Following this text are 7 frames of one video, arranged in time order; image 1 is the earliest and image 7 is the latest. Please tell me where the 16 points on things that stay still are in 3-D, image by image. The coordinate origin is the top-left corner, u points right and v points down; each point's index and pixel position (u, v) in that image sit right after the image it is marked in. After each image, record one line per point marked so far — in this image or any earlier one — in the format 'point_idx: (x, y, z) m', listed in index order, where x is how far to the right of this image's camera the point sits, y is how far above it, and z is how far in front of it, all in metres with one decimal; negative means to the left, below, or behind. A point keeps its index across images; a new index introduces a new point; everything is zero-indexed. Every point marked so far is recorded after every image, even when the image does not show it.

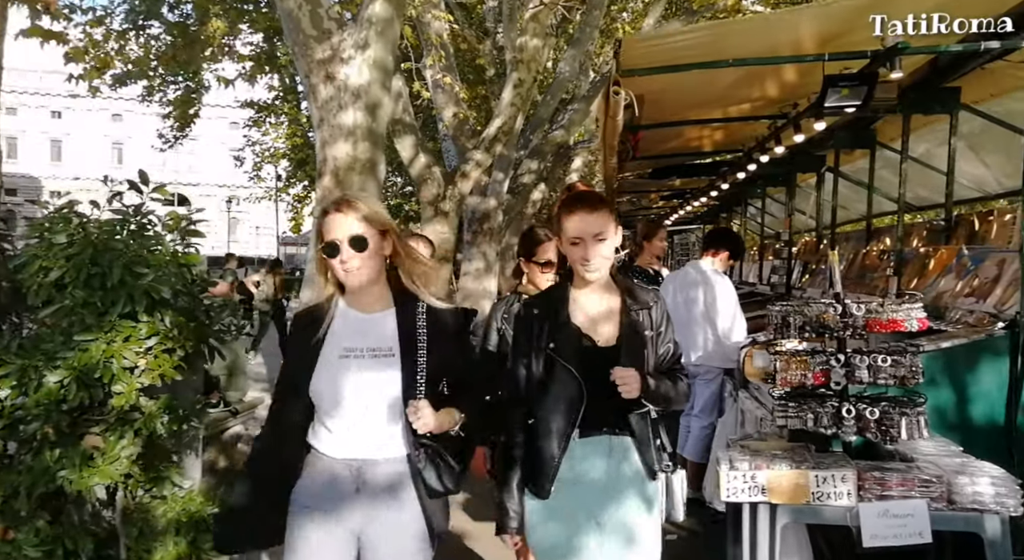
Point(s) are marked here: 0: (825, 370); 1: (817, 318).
0: (+1.3, -0.4, +2.8) m
1: (+1.4, -0.2, +2.9) m
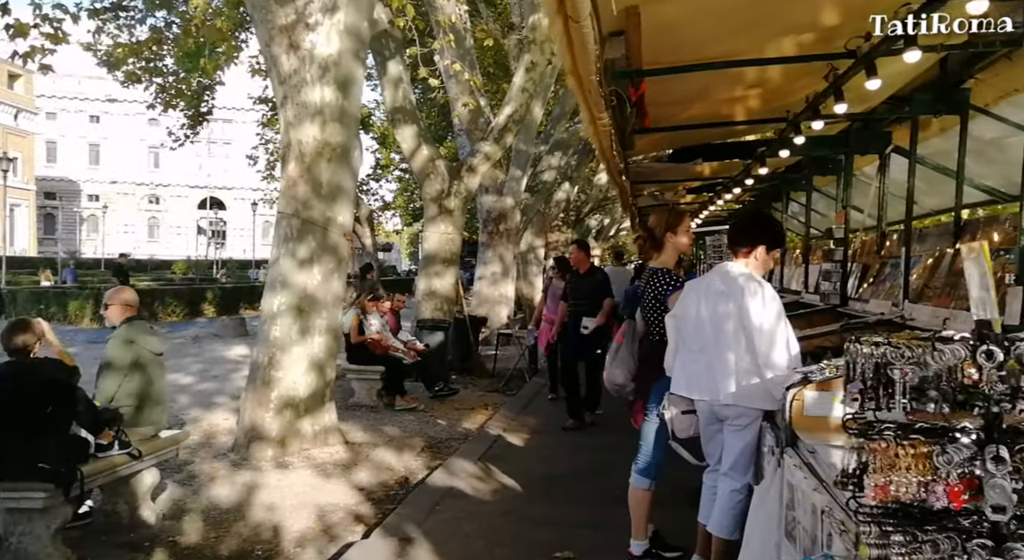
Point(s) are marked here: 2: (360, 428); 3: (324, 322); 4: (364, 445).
0: (+1.0, -0.4, +1.4) m
1: (+1.0, -0.2, +1.5) m
2: (-2.0, -1.9, +8.5) m
3: (-2.1, -0.5, +7.3) m
4: (-1.8, -2.0, +7.7) m
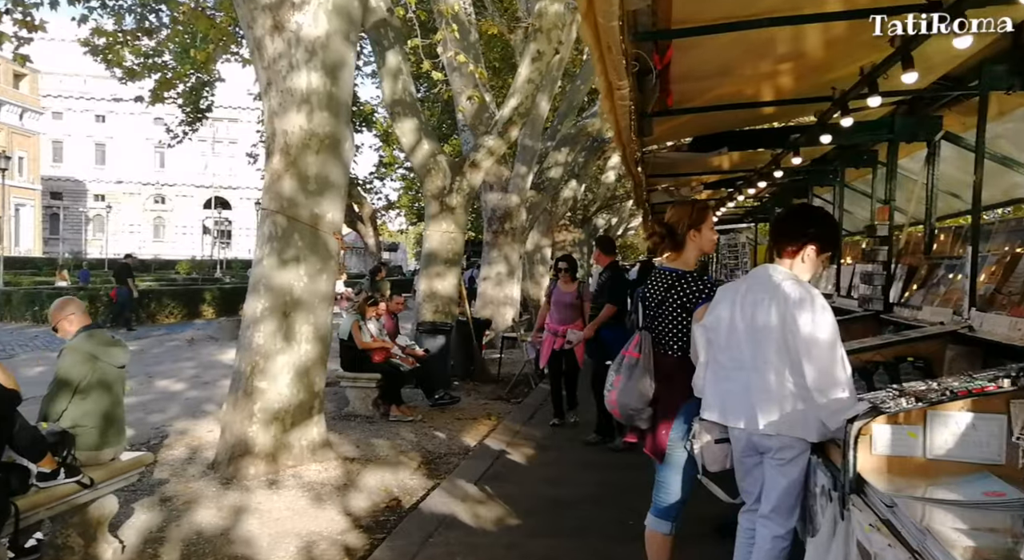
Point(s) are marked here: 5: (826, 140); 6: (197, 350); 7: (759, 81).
0: (+1.0, -0.5, +0.8) m
1: (+1.0, -0.2, +0.9) m
2: (-1.9, -2.0, +7.9) m
3: (-2.1, -0.5, +6.7) m
4: (-1.7, -2.0, +7.2) m
5: (+2.5, +1.1, +5.2) m
6: (-7.3, -1.6, +15.1) m
7: (+1.7, +1.3, +4.4) m
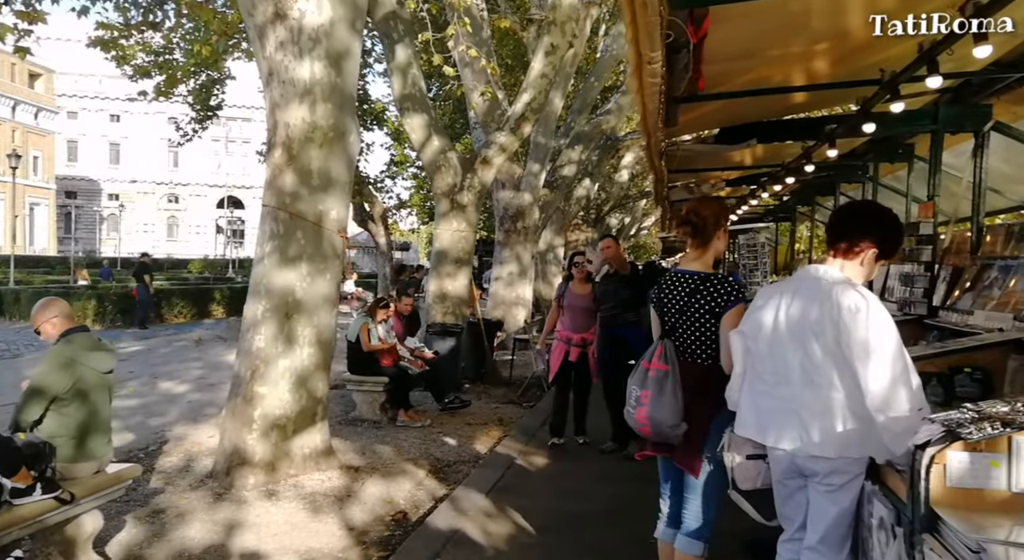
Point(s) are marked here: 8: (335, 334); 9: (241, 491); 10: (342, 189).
0: (+1.0, -0.5, +0.5) m
1: (+1.0, -0.3, +0.6) m
2: (-1.8, -2.0, +7.6) m
3: (-2.0, -0.5, +6.4) m
4: (-1.6, -2.0, +6.9) m
5: (+2.6, +1.1, +4.8) m
6: (-7.1, -1.6, +14.9) m
7: (+1.8, +1.3, +4.0) m
8: (-1.8, -0.6, +6.7) m
9: (-2.5, -2.0, +6.1) m
10: (-1.7, +0.9, +6.6) m
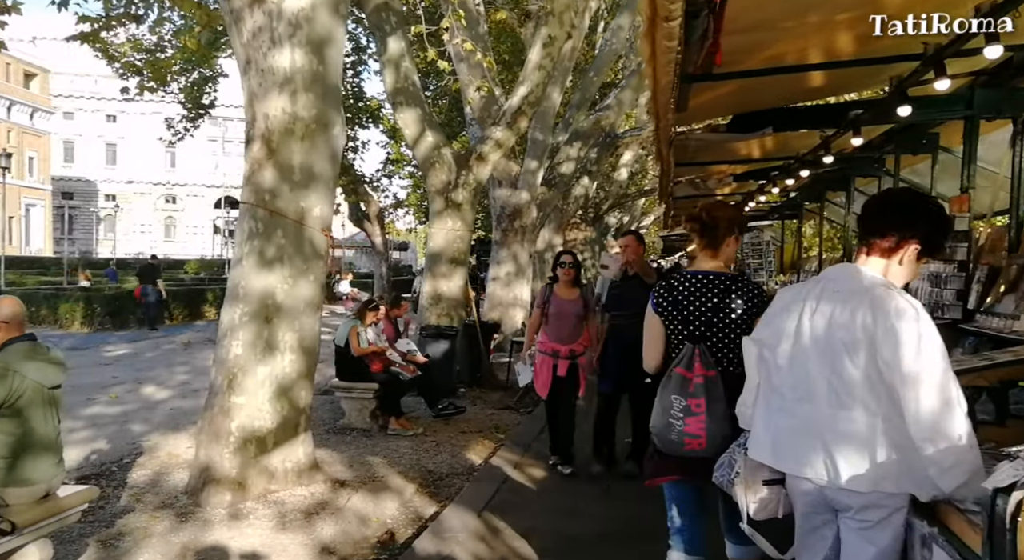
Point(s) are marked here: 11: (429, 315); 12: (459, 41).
0: (+1.0, -0.5, 0.0) m
1: (+1.0, -0.3, +0.2) m
2: (-1.8, -2.0, +7.2) m
3: (-2.0, -0.5, +6.0) m
4: (-1.6, -2.0, +6.4) m
5: (+2.6, +1.1, +4.4) m
6: (-7.1, -1.6, +14.5) m
7: (+1.7, +1.3, +3.6) m
8: (-1.8, -0.6, +6.2) m
9: (-2.6, -2.0, +5.7) m
10: (-1.8, +0.9, +6.2) m
11: (-1.4, -0.6, +11.2) m
12: (-1.1, +4.8, +12.9) m
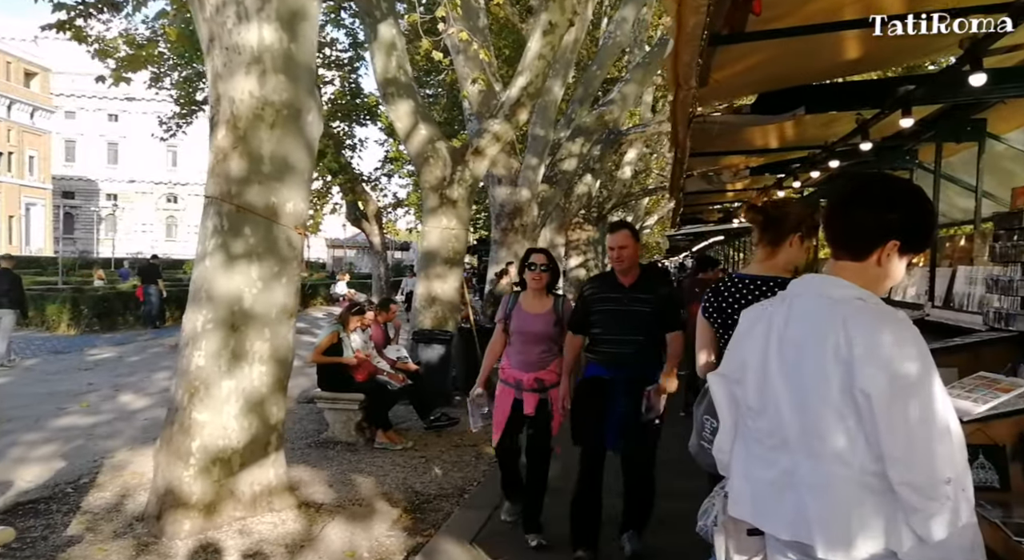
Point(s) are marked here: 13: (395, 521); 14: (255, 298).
0: (+0.9, -0.5, -0.6) m
1: (+0.9, -0.3, -0.5) m
2: (-1.9, -2.0, +6.6) m
3: (-2.1, -0.5, +5.4) m
4: (-1.7, -2.0, +5.8) m
5: (+2.5, +1.1, +3.7) m
6: (-7.1, -1.7, +13.9) m
7: (+1.7, +1.3, +3.0) m
8: (-1.9, -0.6, +5.6) m
9: (-2.6, -2.0, +5.1) m
10: (-1.8, +0.9, +5.6) m
11: (-1.5, -0.6, +10.6) m
12: (-1.1, +4.7, +12.3) m
13: (-1.0, -2.1, +5.6) m
14: (-2.1, -0.1, +5.3) m
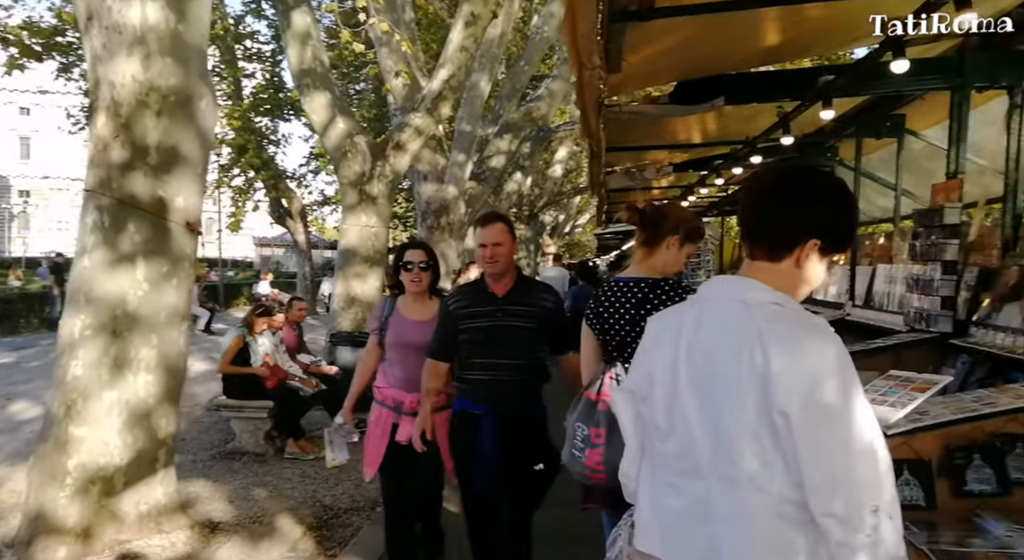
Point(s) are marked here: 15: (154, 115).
0: (+0.8, -0.5, -0.9) m
1: (+0.8, -0.3, -0.8) m
2: (-2.6, -2.0, +6.0) m
3: (-2.7, -0.6, +4.8) m
4: (-2.4, -2.1, +5.3) m
5: (+2.0, +1.1, +3.6) m
6: (-8.6, -1.7, +12.8) m
7: (+1.2, +1.3, +2.7) m
8: (-2.6, -0.6, +5.1) m
9: (-3.3, -2.1, +4.4) m
10: (-2.5, +0.9, +5.0) m
11: (-2.6, -0.6, +10.1) m
12: (-2.4, +4.7, +11.8) m
13: (-1.7, -2.1, +5.1) m
14: (-2.8, -0.2, +4.8) m
15: (-2.6, +1.2, +4.7) m
